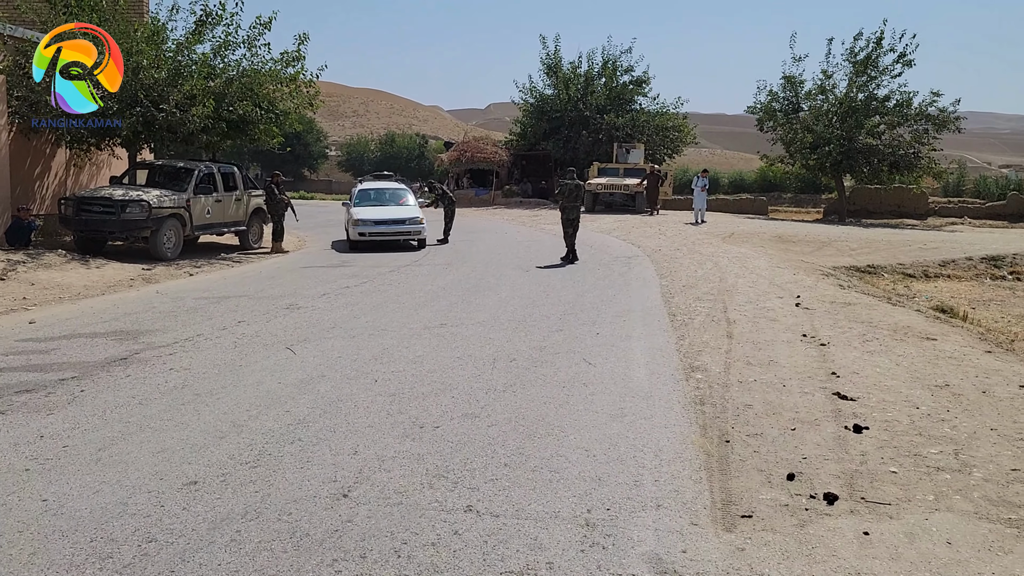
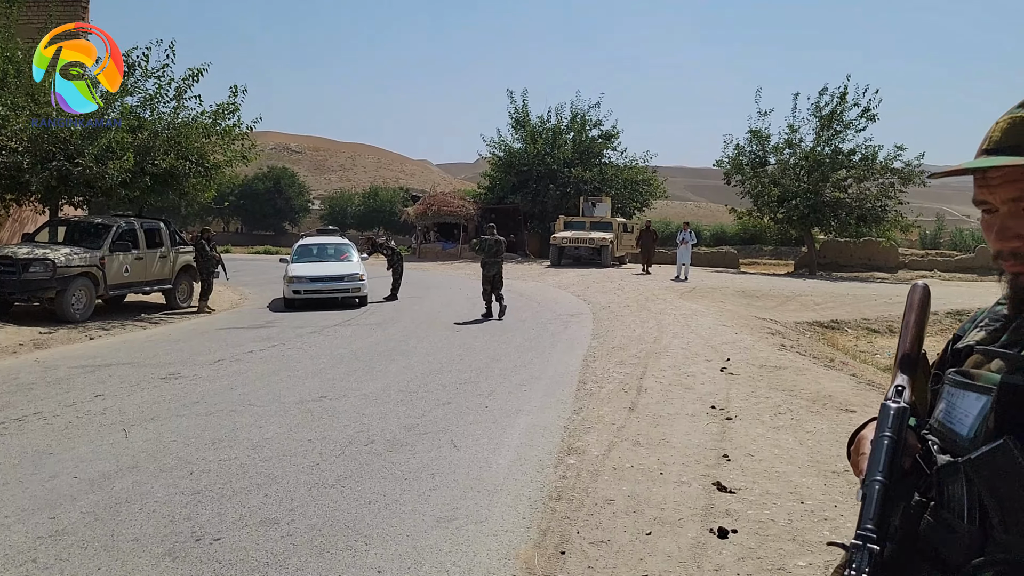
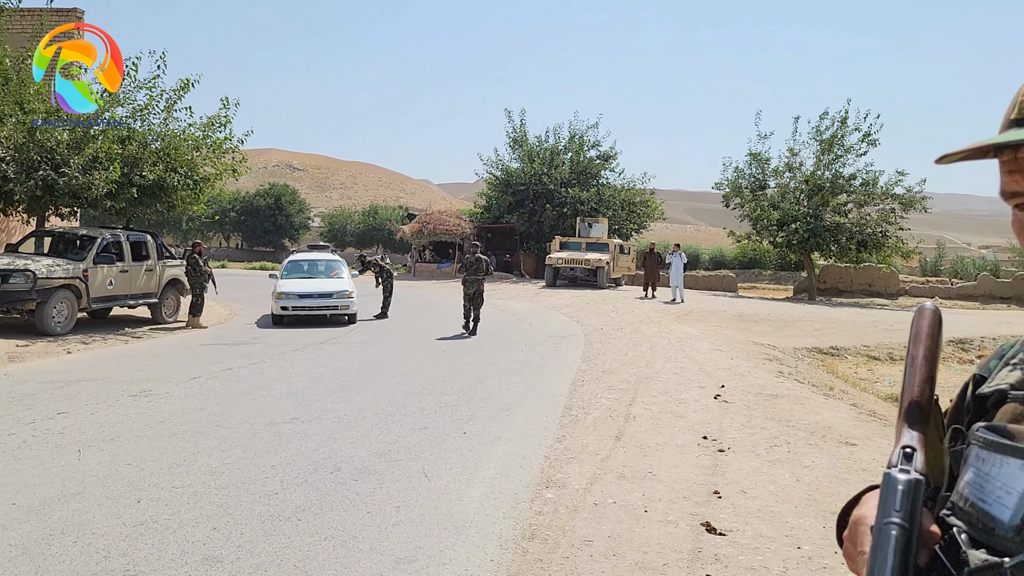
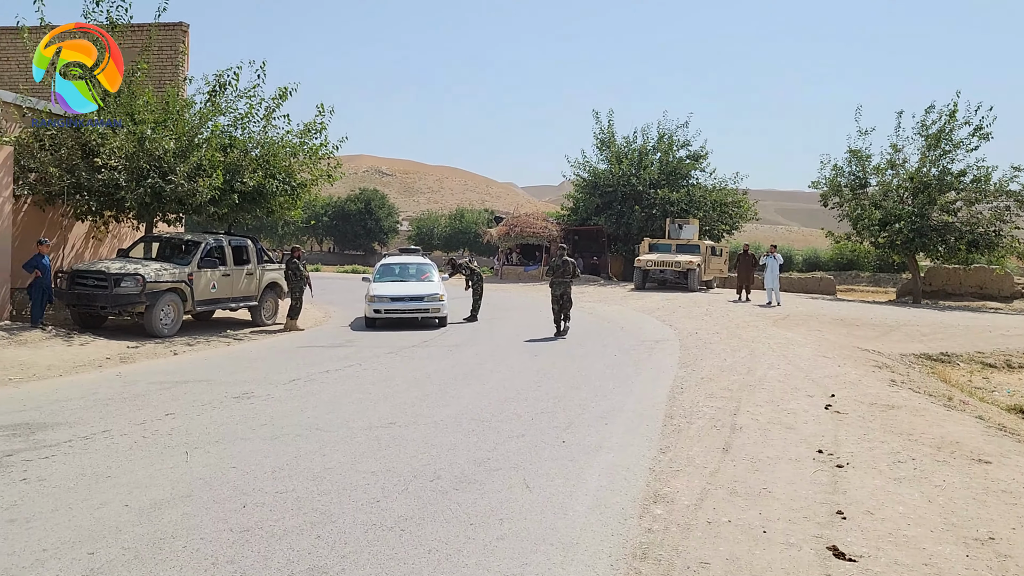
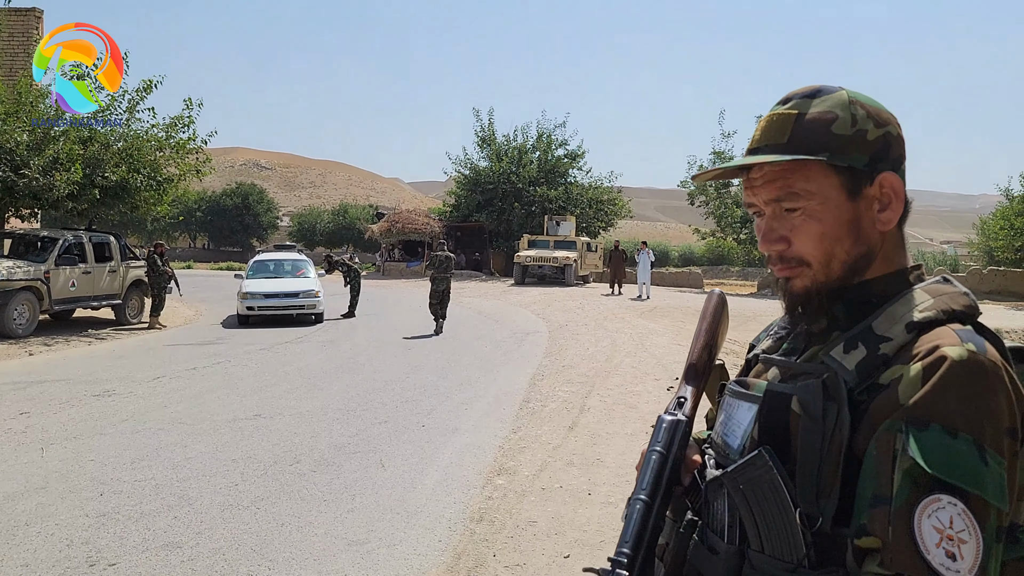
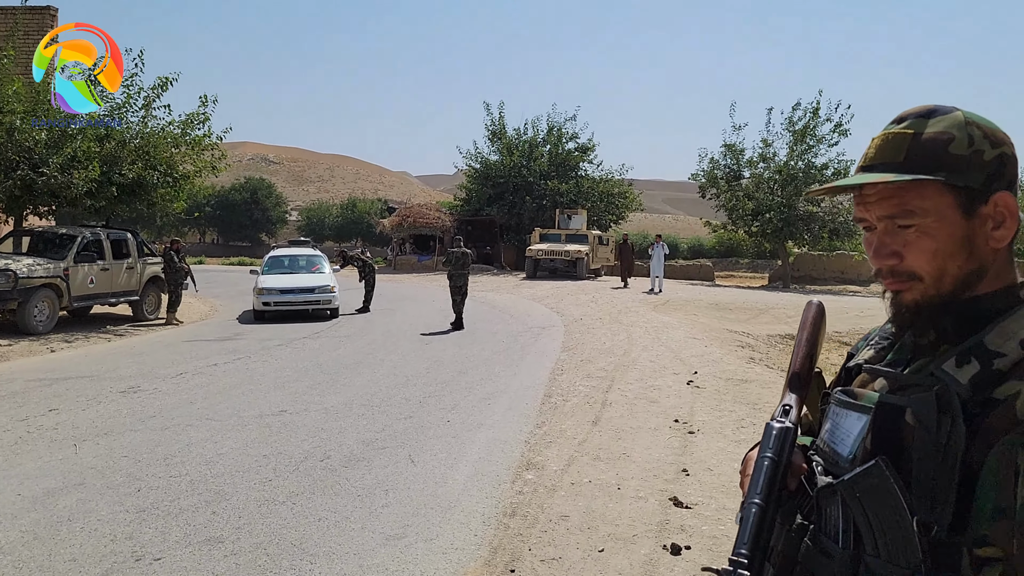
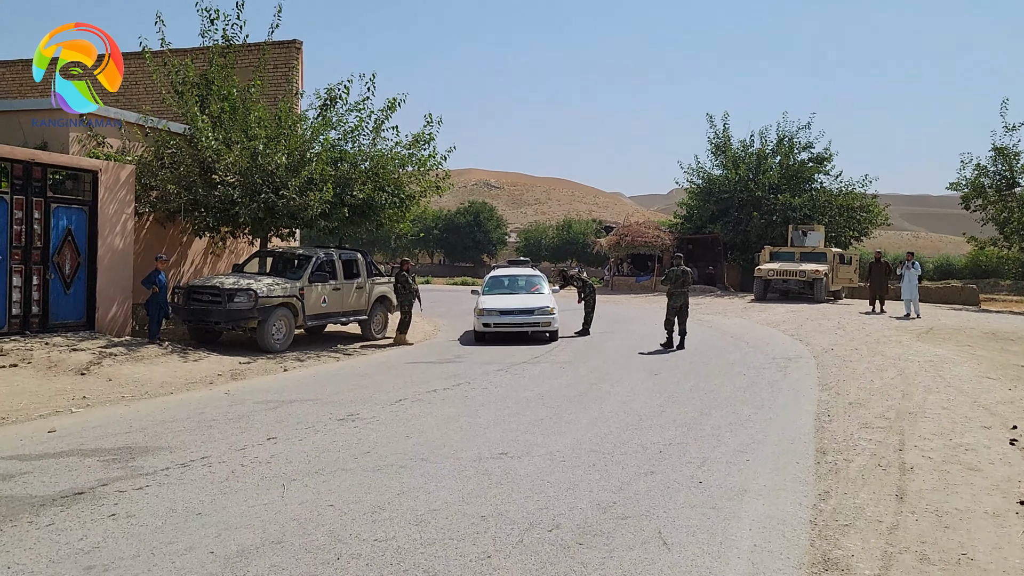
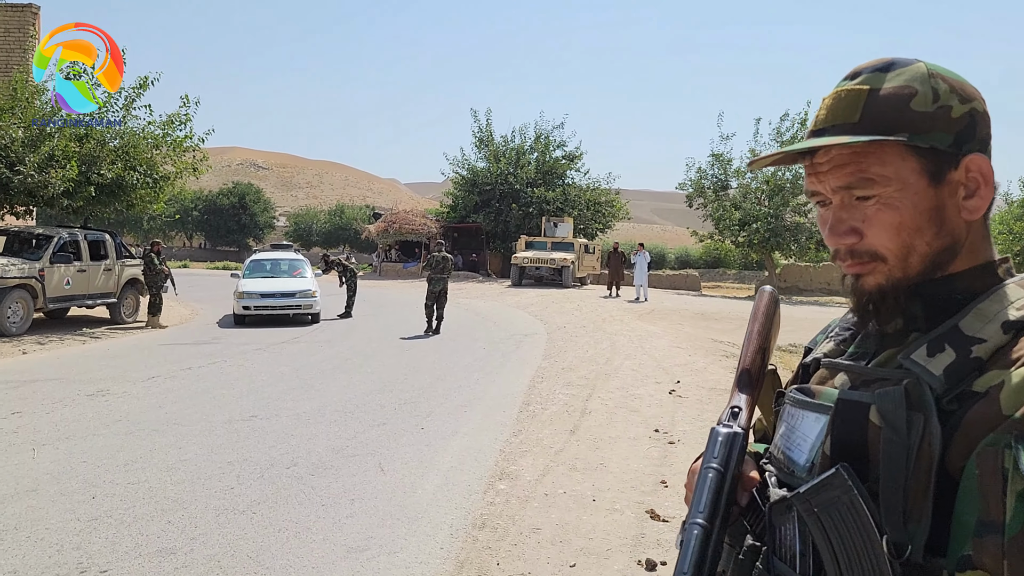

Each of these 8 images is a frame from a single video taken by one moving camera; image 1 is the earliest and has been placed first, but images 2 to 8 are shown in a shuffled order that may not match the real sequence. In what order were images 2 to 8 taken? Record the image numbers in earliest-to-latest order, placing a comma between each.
2, 6, 5, 8, 3, 4, 7
